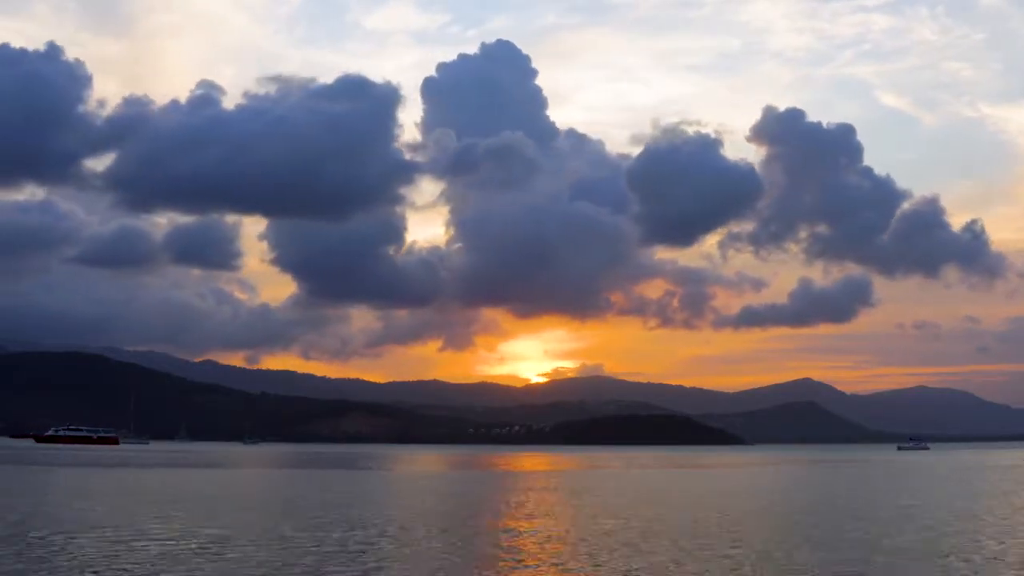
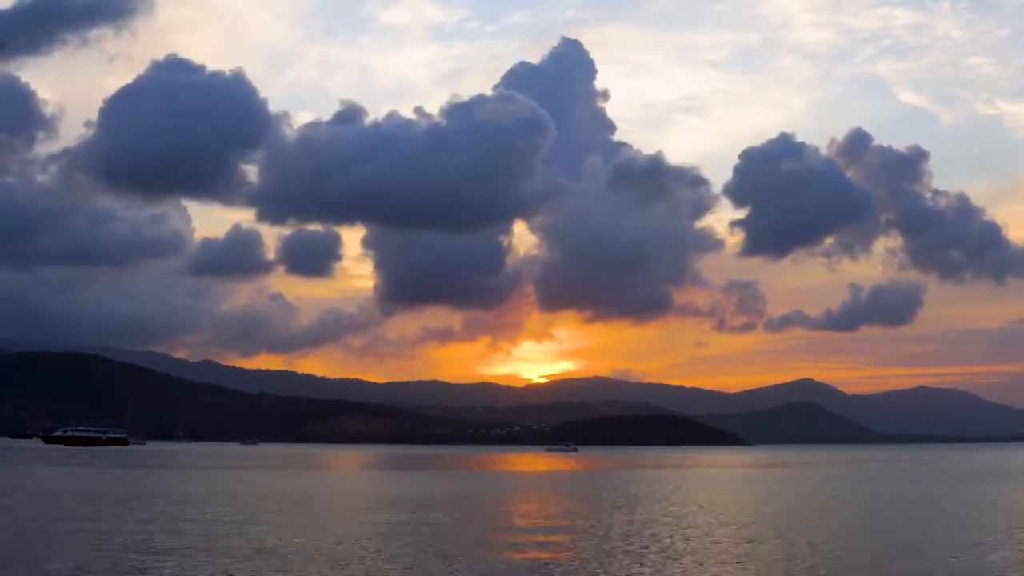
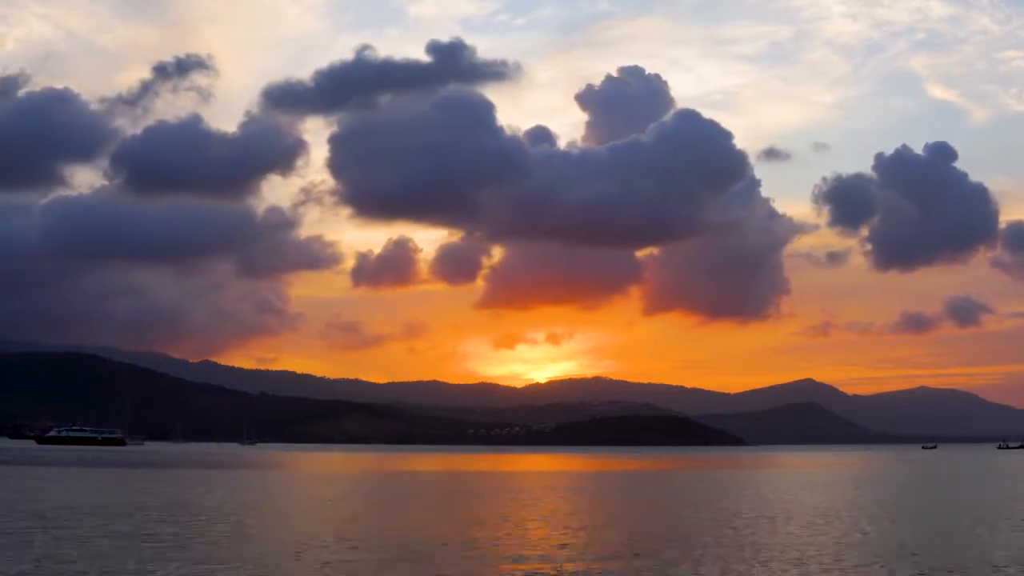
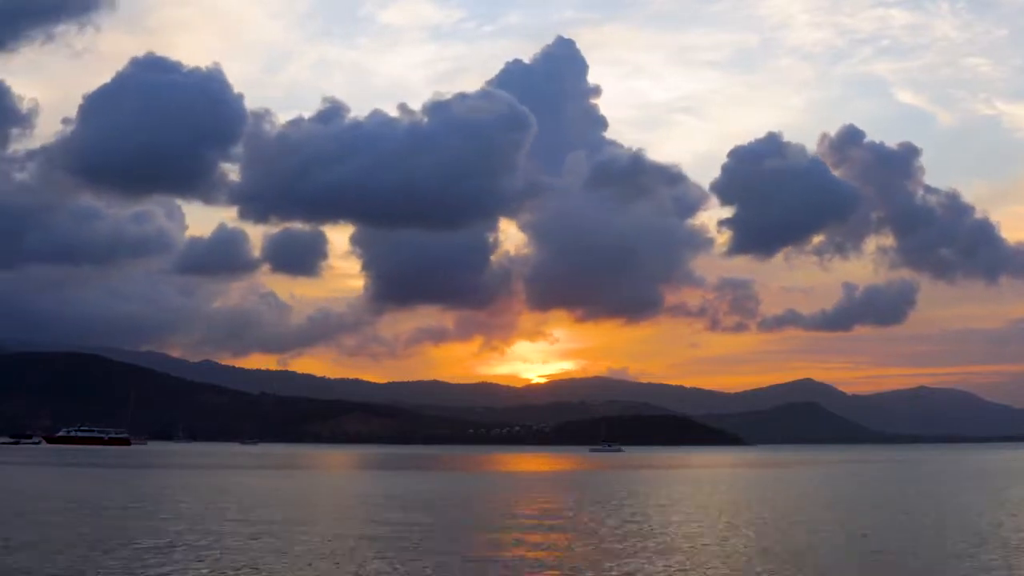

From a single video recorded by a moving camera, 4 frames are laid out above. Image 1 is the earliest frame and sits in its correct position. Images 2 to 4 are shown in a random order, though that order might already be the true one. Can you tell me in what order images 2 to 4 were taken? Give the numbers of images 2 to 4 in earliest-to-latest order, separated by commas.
4, 2, 3
